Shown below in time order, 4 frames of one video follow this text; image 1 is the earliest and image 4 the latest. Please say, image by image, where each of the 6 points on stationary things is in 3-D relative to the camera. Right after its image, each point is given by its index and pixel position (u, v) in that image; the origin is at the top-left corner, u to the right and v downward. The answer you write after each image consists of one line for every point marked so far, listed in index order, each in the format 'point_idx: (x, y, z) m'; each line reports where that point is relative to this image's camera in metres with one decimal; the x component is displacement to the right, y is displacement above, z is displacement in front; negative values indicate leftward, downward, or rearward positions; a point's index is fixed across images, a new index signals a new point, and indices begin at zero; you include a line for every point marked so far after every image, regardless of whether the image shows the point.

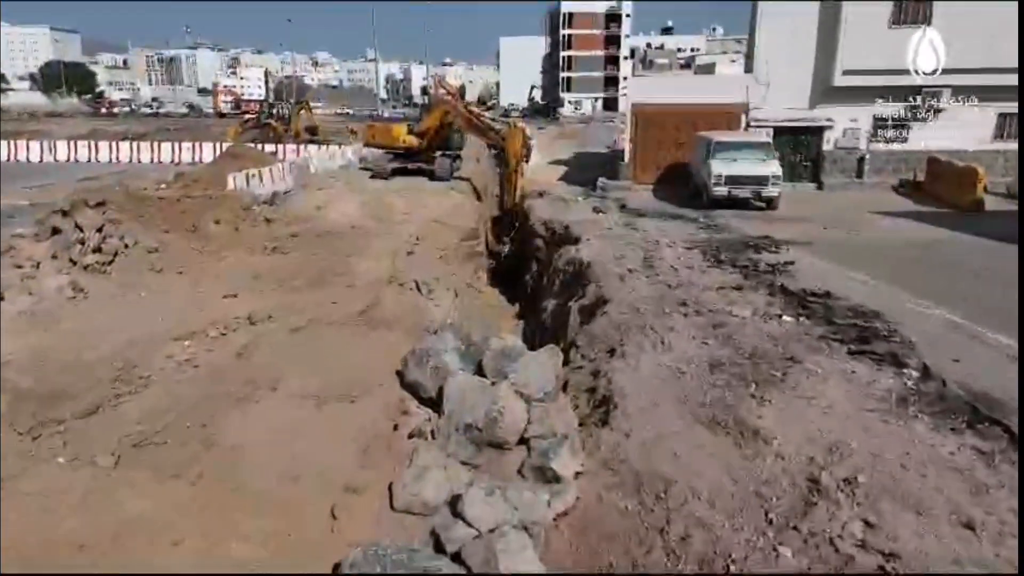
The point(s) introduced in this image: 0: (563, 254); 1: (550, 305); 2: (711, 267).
0: (+1.1, +0.7, +16.4) m
1: (+0.8, -0.4, +15.2) m
2: (+3.6, +0.4, +13.7) m
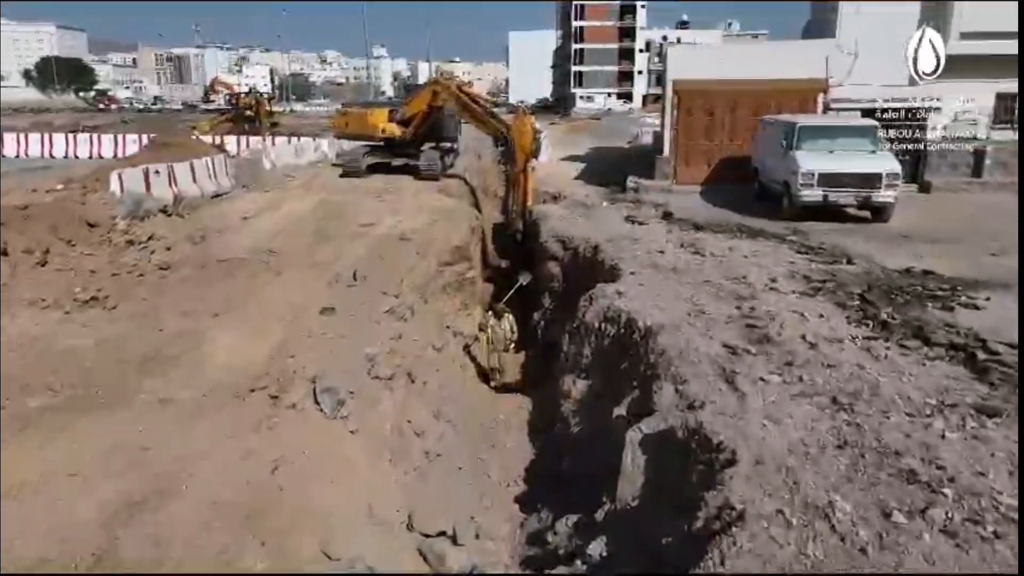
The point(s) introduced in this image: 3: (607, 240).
0: (+1.1, -0.1, +10.2) m
1: (+0.7, -1.2, +8.9) m
2: (+3.6, -0.5, +7.4) m
3: (+1.8, +0.9, +14.2) m
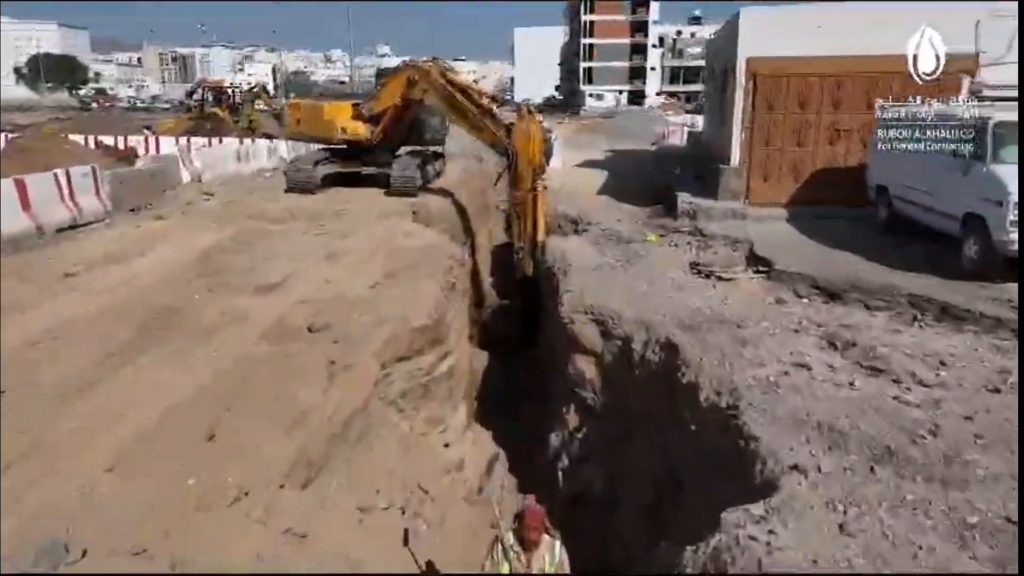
0: (+1.1, -1.5, +3.8) m
1: (+0.7, -2.6, +2.6) m
2: (+3.5, -1.8, +1.0) m
3: (+1.8, -0.4, +7.9) m
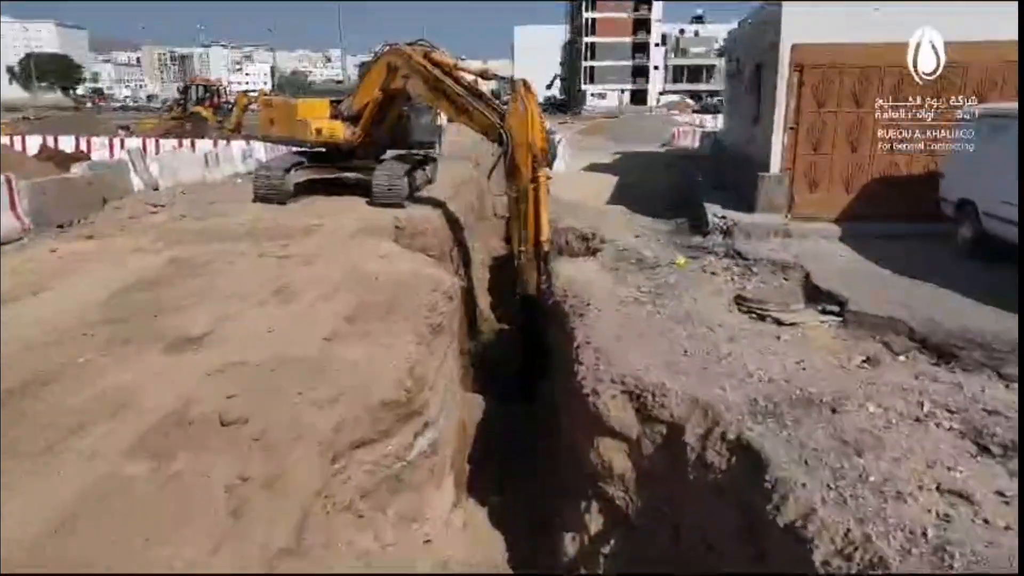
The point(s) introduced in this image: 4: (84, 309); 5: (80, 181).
0: (+1.1, -2.0, +1.5) m
1: (+0.7, -3.1, +0.3) m
2: (+3.6, -2.3, -1.3) m
3: (+1.8, -0.9, +5.5) m
4: (-4.5, -0.3, +7.8) m
5: (-7.5, +1.9, +13.2) m
